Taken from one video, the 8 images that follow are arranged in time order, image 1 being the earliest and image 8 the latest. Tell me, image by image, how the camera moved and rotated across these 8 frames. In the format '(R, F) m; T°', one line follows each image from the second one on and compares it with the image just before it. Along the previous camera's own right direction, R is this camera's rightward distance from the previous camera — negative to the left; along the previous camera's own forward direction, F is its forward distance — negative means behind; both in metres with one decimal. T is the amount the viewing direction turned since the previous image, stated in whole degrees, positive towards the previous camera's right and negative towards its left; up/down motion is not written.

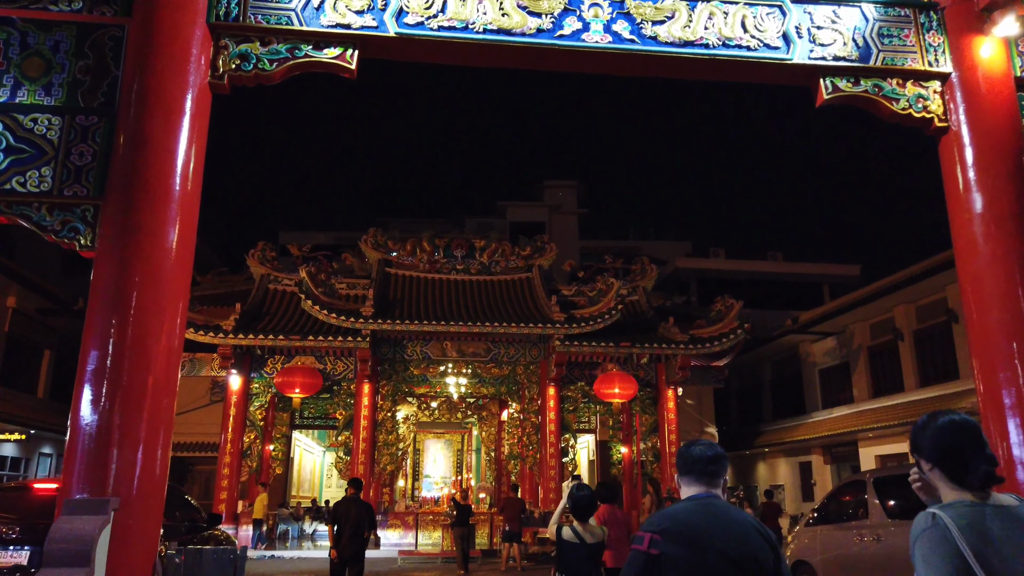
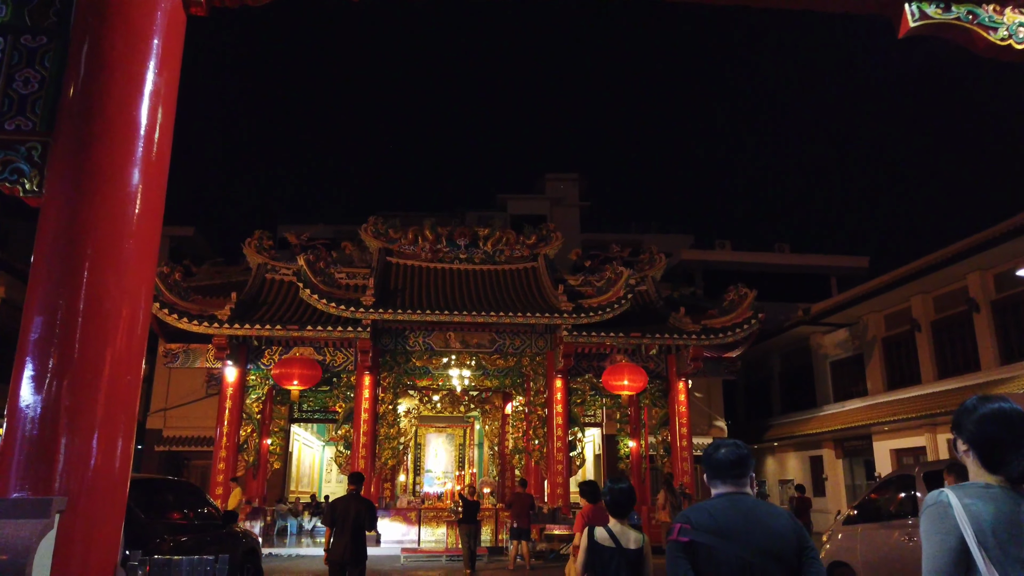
(-0.1, +0.5) m; 0°
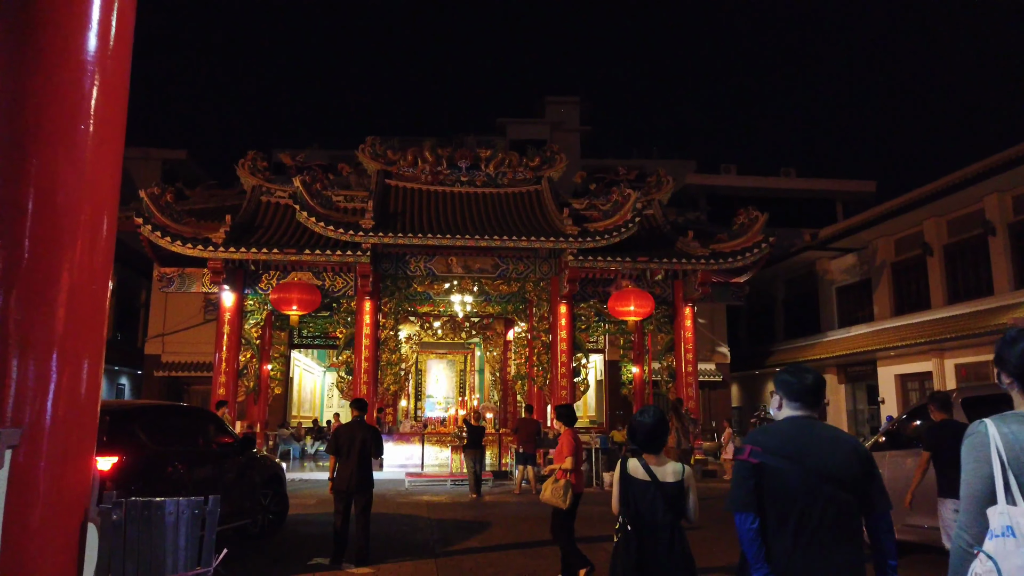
(-0.1, +0.4) m; 0°
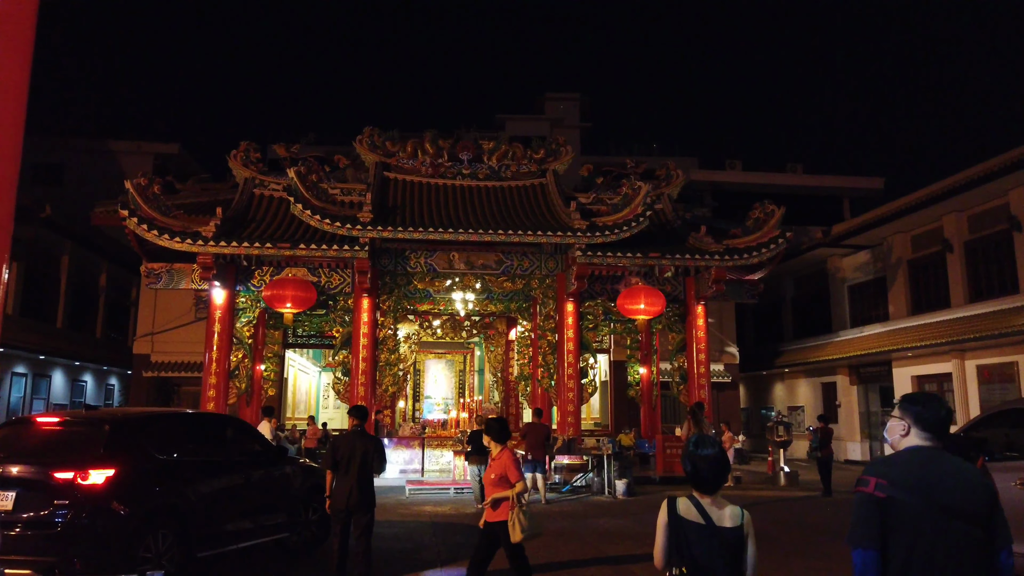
(-0.1, +0.6) m; 0°
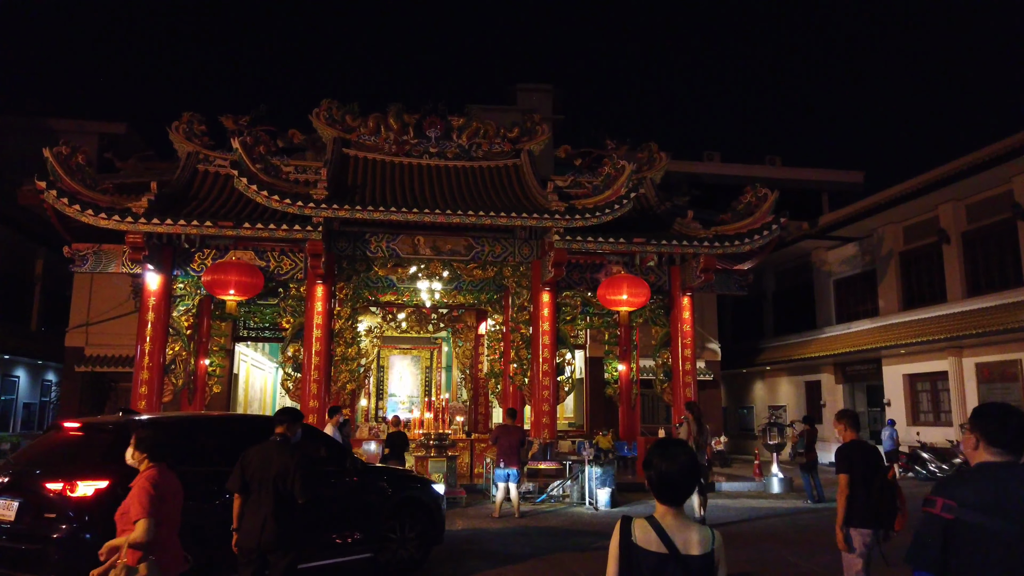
(0.0, +1.2) m; +2°
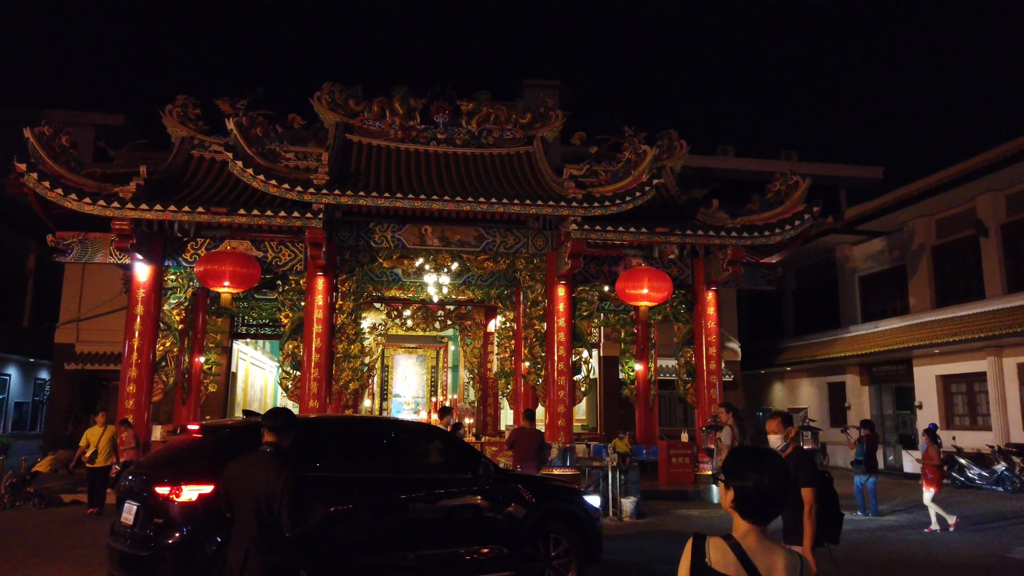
(-0.1, +0.7) m; 0°
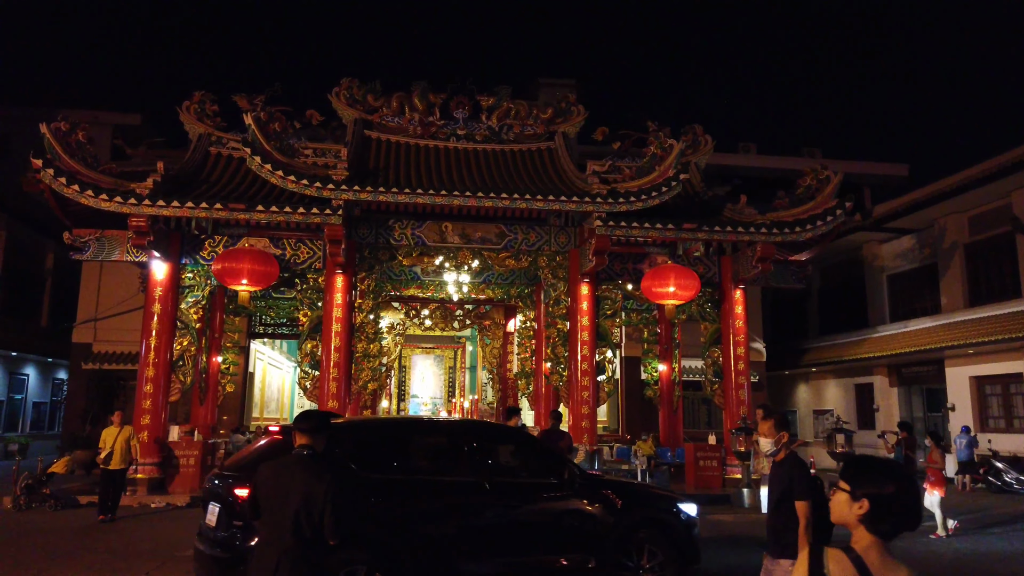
(-0.1, +0.3) m; -1°
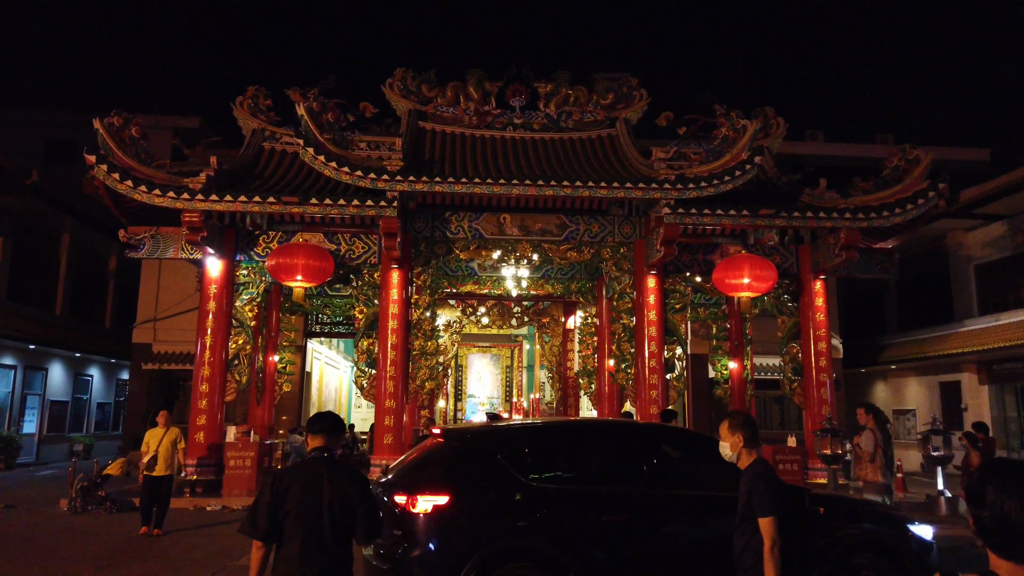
(-0.1, +0.5) m; -4°
